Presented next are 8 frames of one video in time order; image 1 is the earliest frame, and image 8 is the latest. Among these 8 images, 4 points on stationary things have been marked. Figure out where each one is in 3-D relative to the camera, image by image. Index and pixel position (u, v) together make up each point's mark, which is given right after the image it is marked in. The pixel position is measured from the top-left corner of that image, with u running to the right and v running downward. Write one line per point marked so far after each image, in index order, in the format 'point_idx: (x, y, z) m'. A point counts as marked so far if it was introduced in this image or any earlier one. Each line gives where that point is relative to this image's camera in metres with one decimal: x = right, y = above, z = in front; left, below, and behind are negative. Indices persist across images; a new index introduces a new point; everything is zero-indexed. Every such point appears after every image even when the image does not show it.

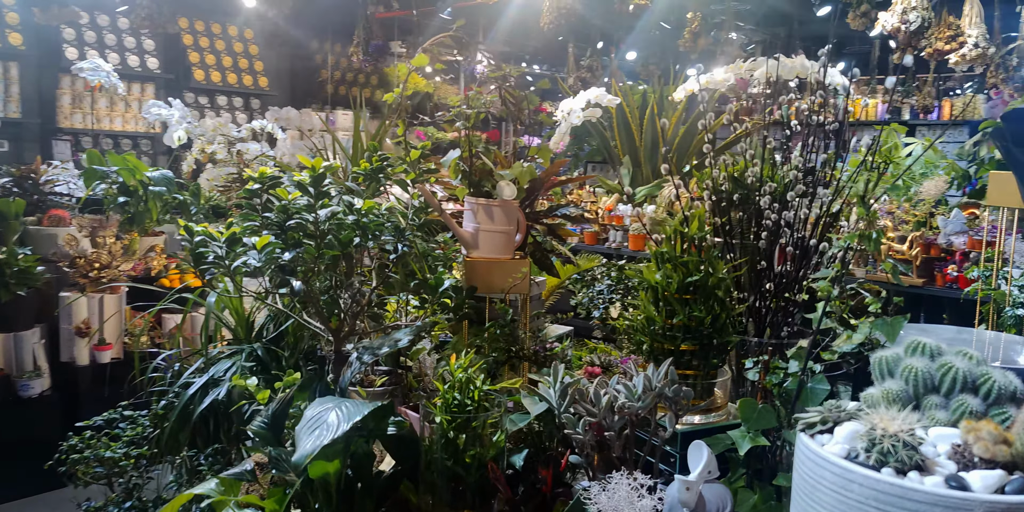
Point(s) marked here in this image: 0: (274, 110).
0: (-1.3, +0.8, +4.0) m
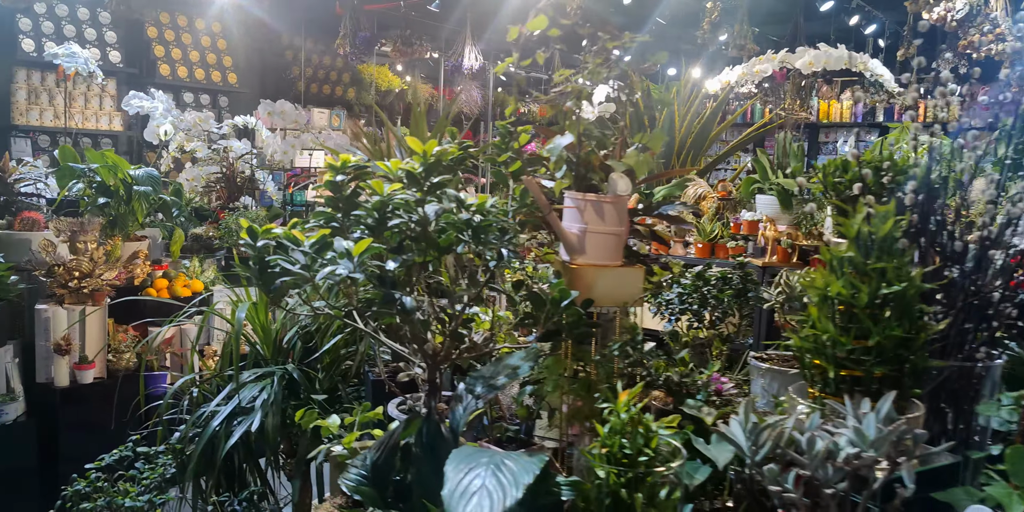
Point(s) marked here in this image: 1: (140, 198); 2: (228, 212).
0: (-1.3, +0.8, +3.7) m
1: (-1.7, +0.3, +3.2) m
2: (-1.6, +0.2, +4.0) m
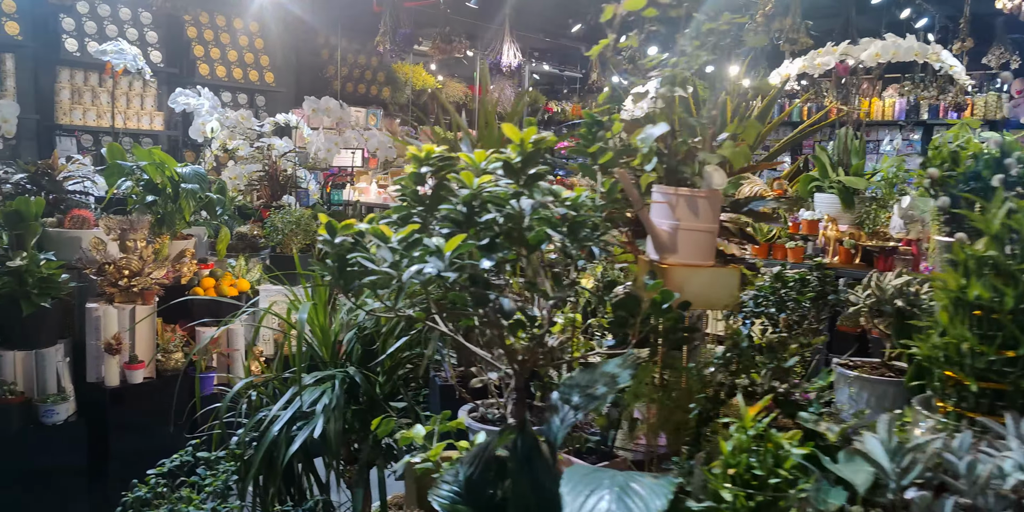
0: (-1.0, +0.8, +3.6) m
1: (-1.4, +0.3, +3.2) m
2: (-1.3, +0.2, +4.0) m
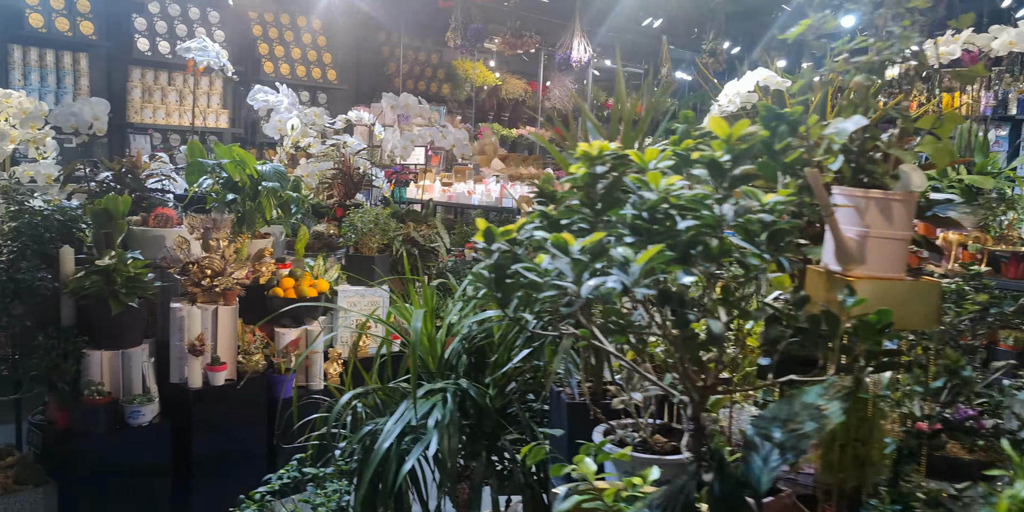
0: (-0.6, +0.8, +3.6) m
1: (-1.1, +0.3, +3.1) m
2: (-0.9, +0.2, +3.9) m
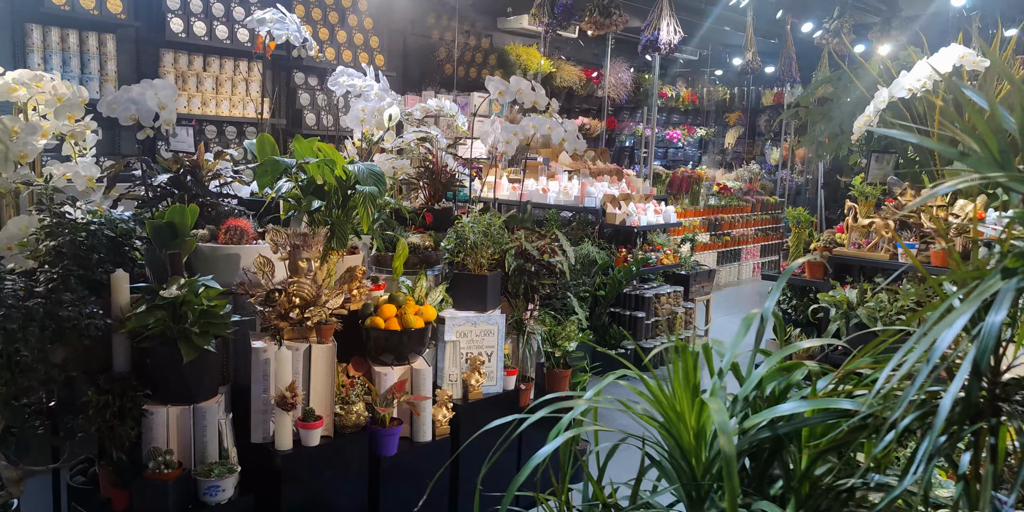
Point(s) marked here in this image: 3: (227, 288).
0: (-0.1, +0.7, +2.9) m
1: (-0.5, +0.2, +2.6) m
2: (-0.4, +0.2, +3.3) m
3: (-0.9, -0.1, +2.3) m
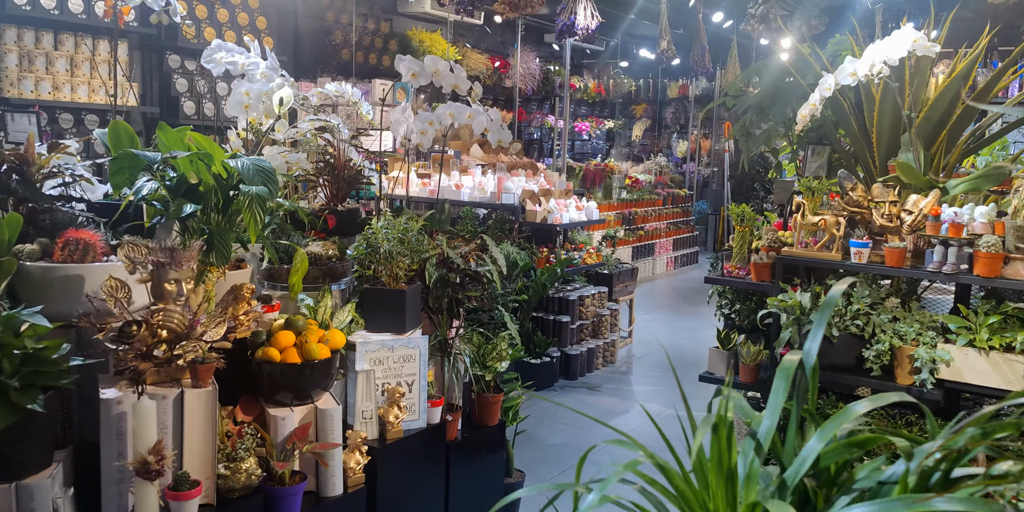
0: (-0.4, +0.7, +2.5) m
1: (-0.8, +0.2, +2.1) m
2: (-0.7, +0.2, +2.8) m
3: (-1.1, -0.2, +1.8) m
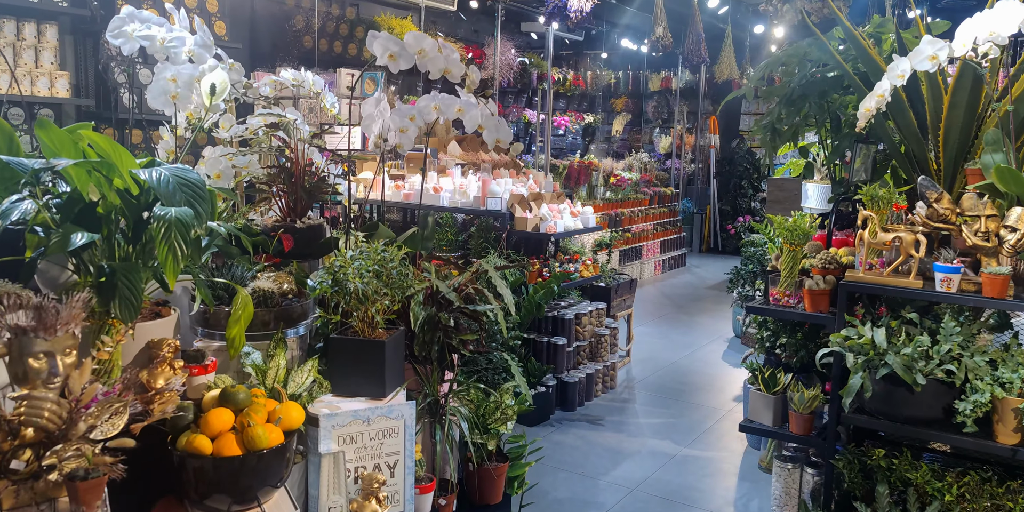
0: (-0.3, +0.6, +1.9) m
1: (-0.7, +0.1, +1.5) m
2: (-0.7, +0.1, +2.2) m
3: (-1.0, -0.3, +1.2) m
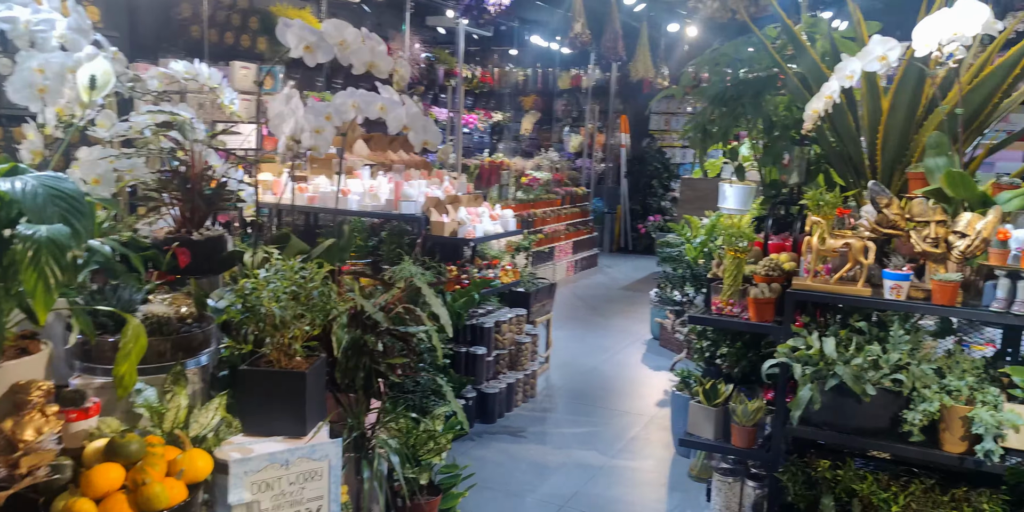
0: (-0.5, +0.5, +1.7) m
1: (-0.8, 0.0, +1.2) m
2: (-0.9, 0.0, +2.0) m
3: (-1.1, -0.3, +0.9) m
